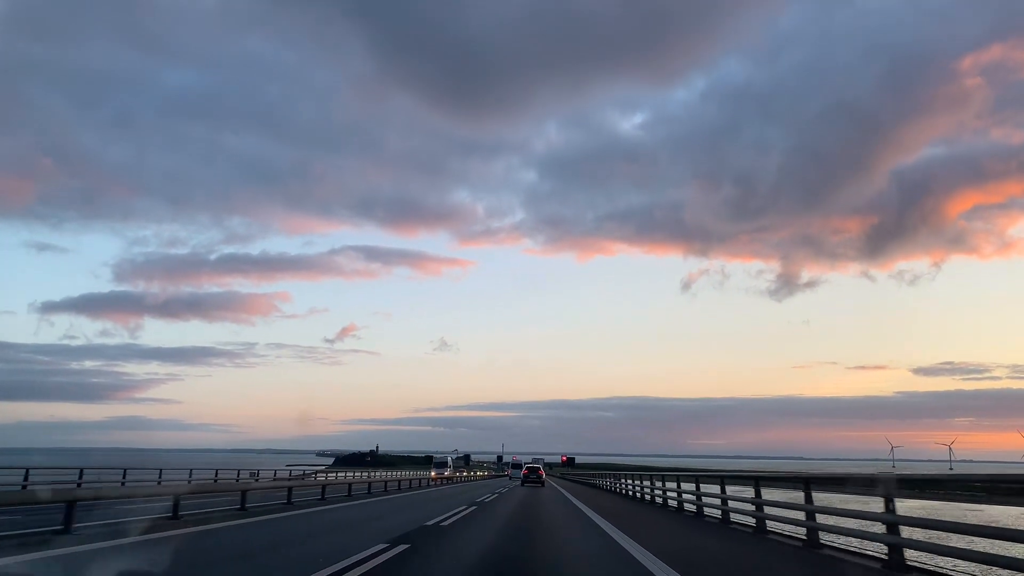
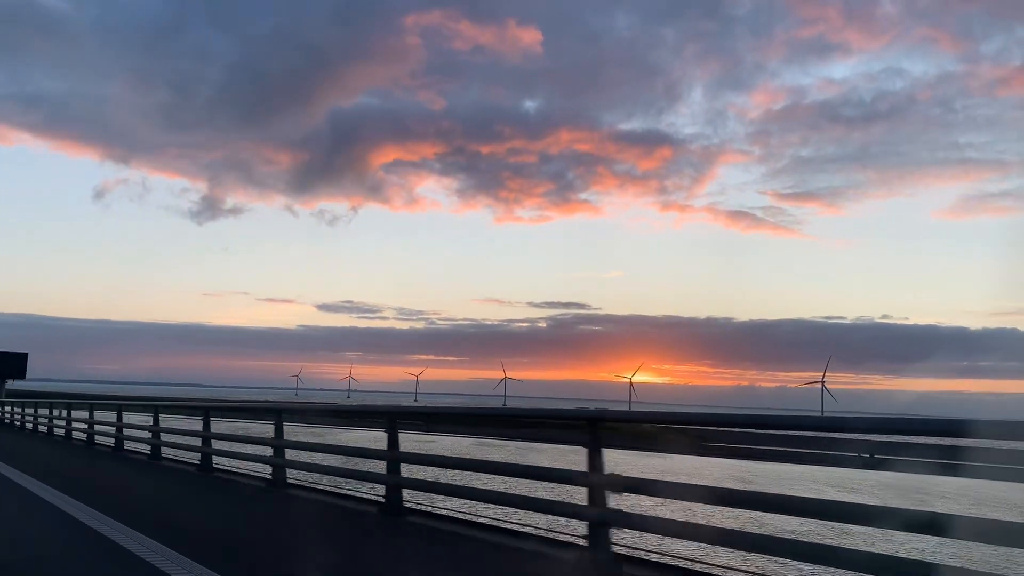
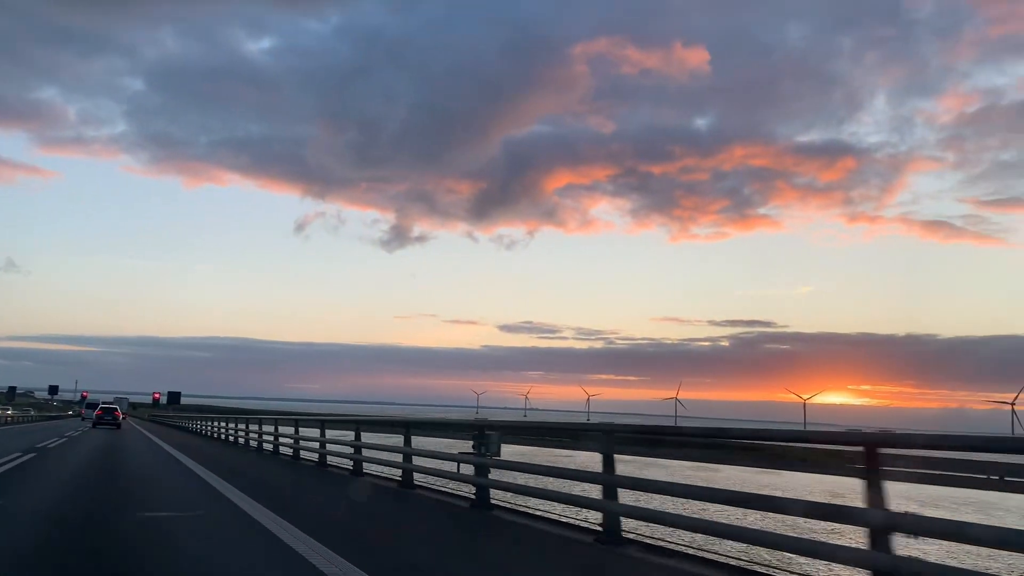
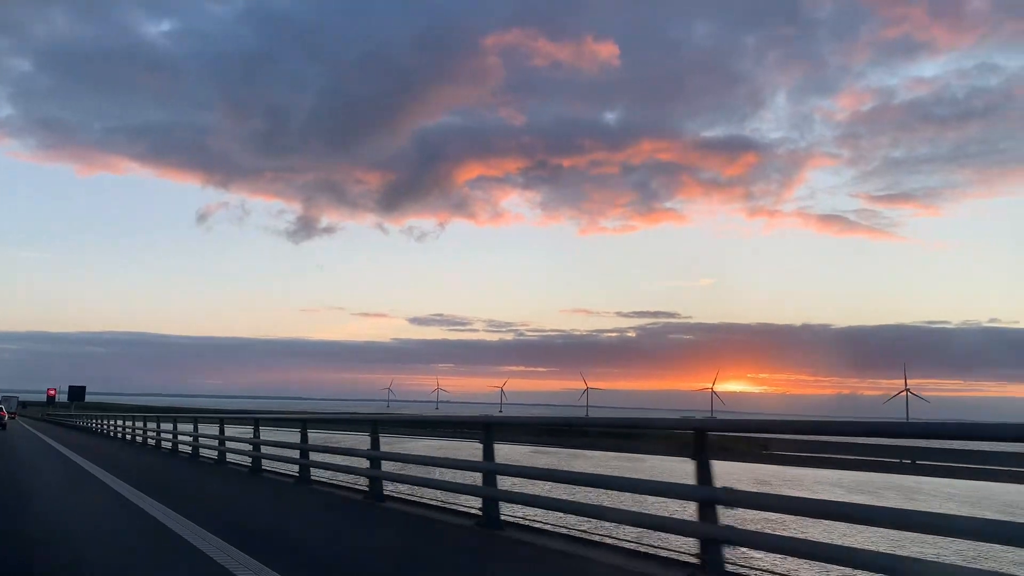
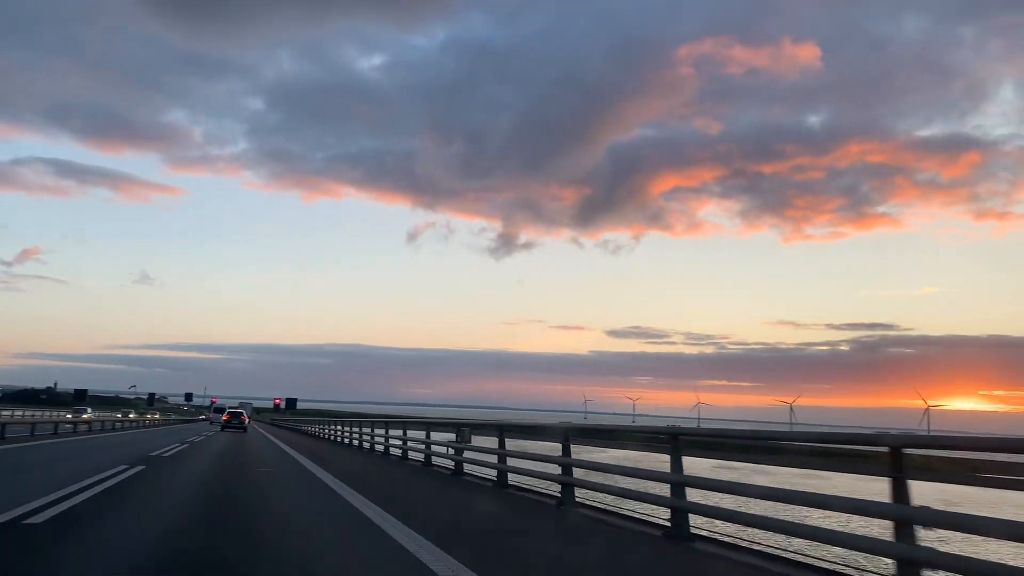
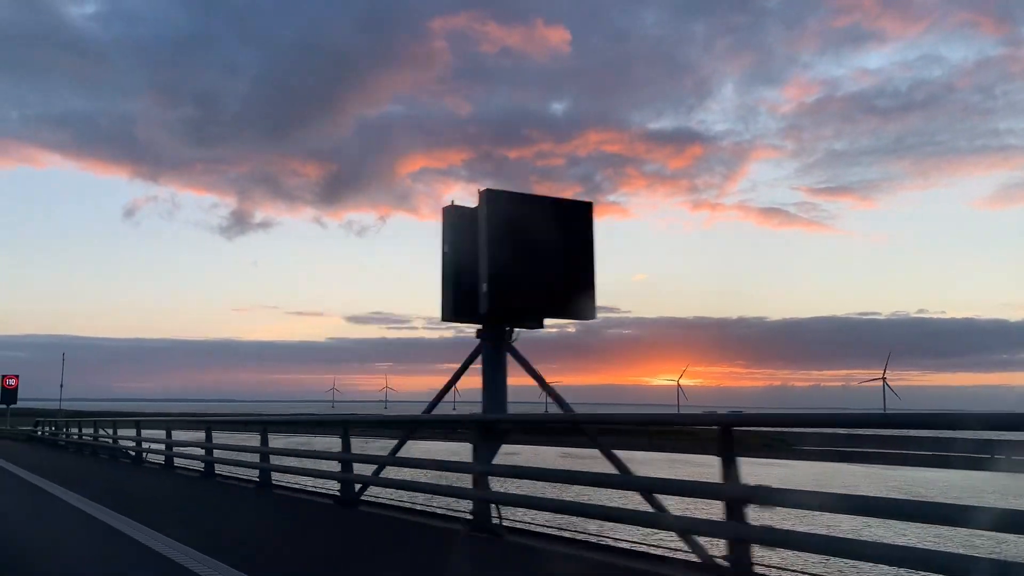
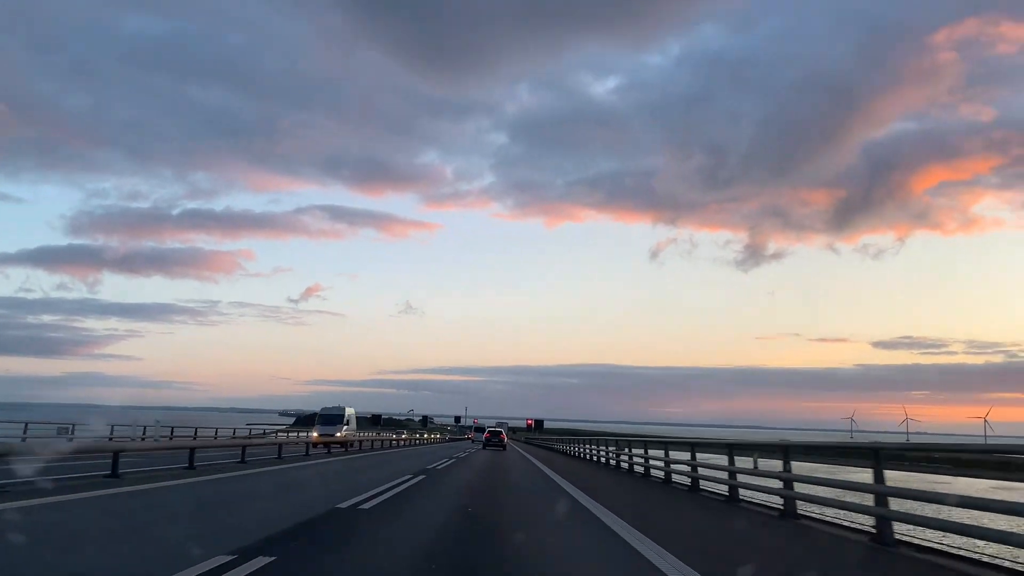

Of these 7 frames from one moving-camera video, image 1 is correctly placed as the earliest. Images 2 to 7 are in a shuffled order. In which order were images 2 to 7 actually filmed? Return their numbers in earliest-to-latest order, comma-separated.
7, 5, 3, 4, 2, 6
